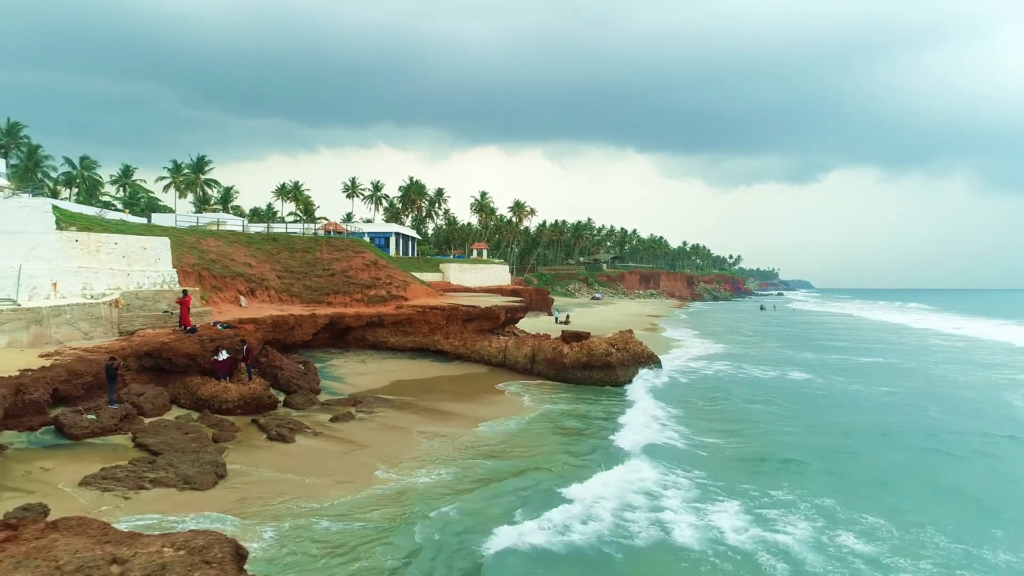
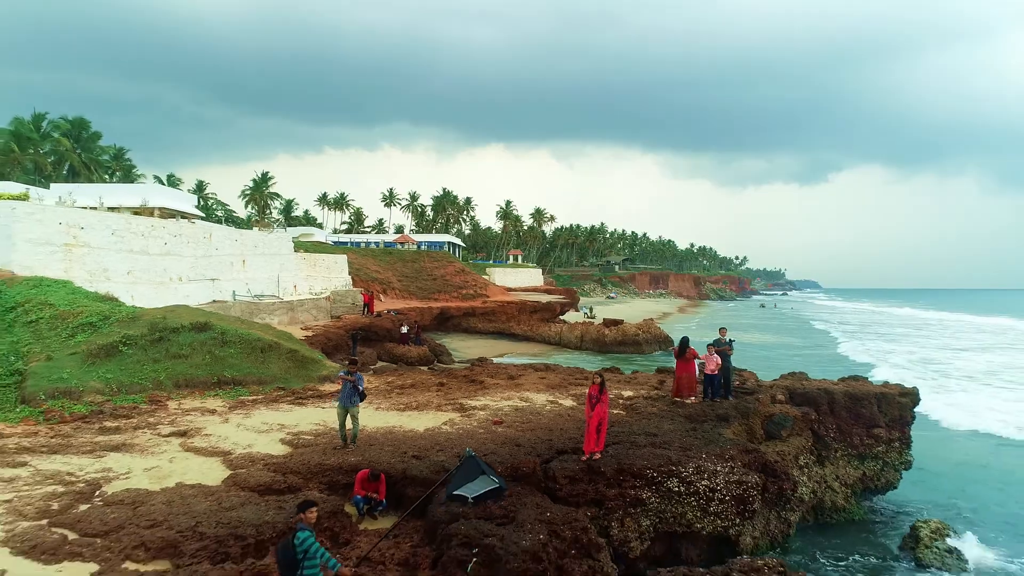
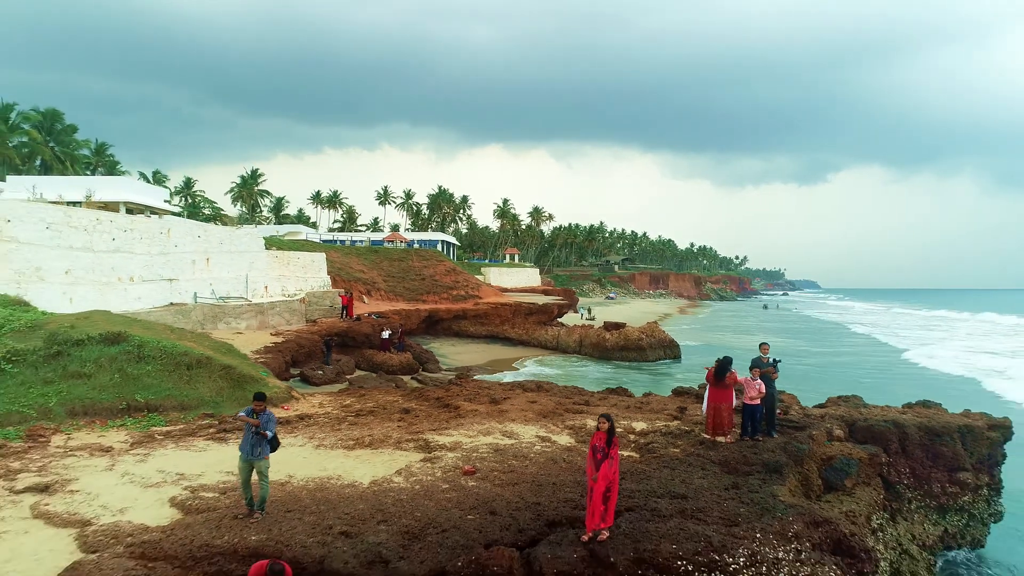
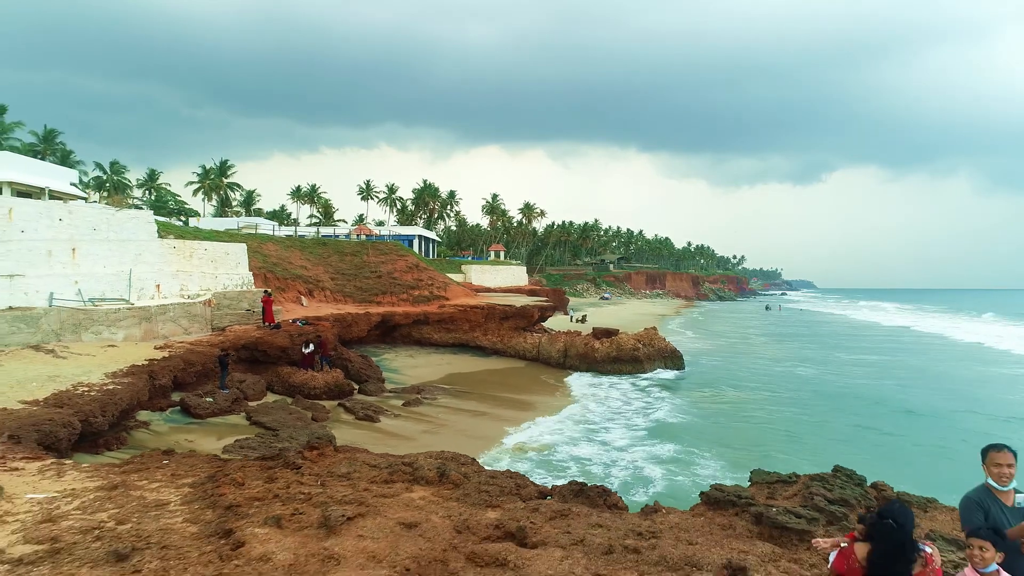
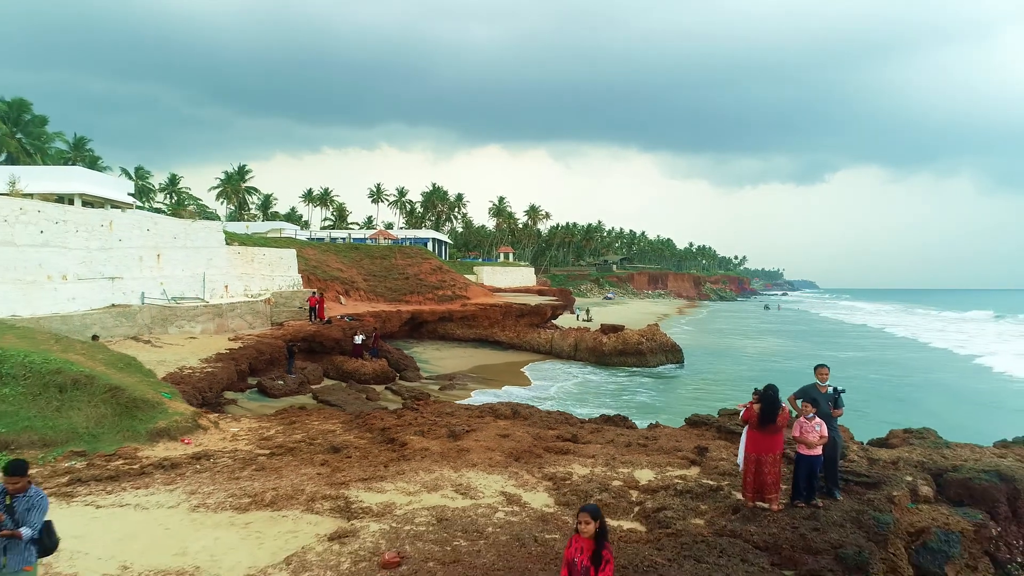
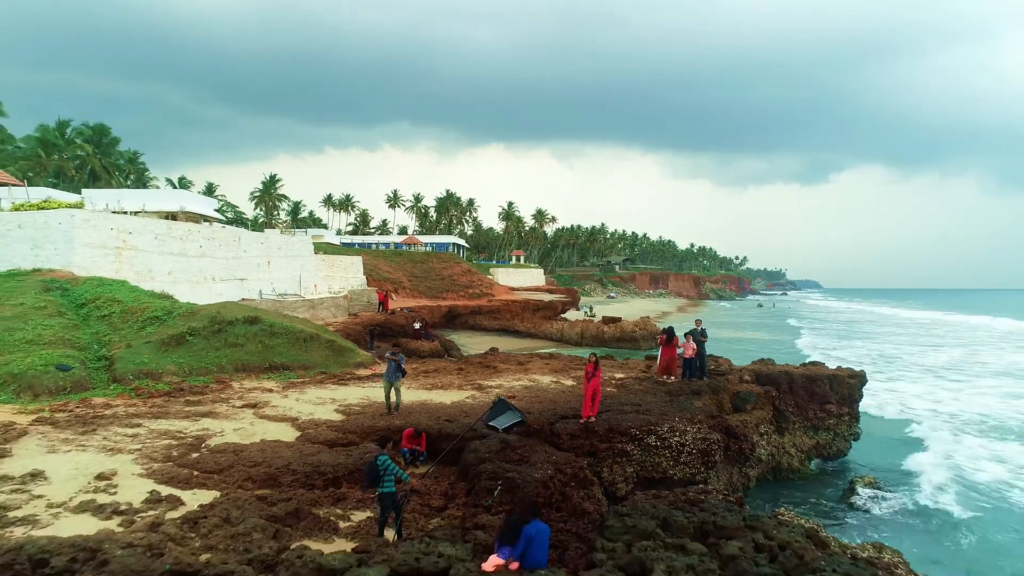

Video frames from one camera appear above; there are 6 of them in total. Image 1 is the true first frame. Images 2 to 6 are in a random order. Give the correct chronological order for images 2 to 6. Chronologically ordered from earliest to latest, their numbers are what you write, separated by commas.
4, 5, 3, 2, 6
